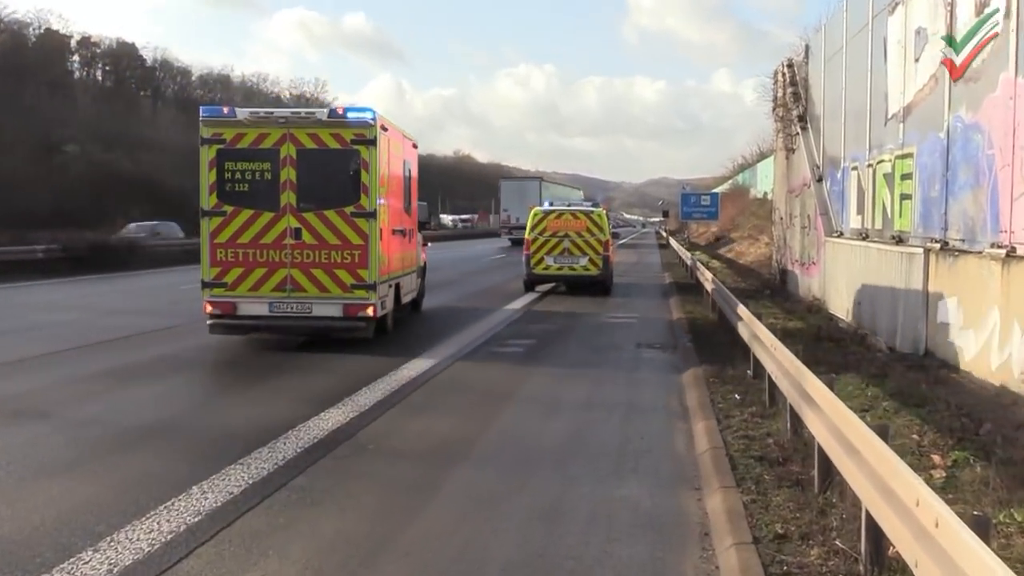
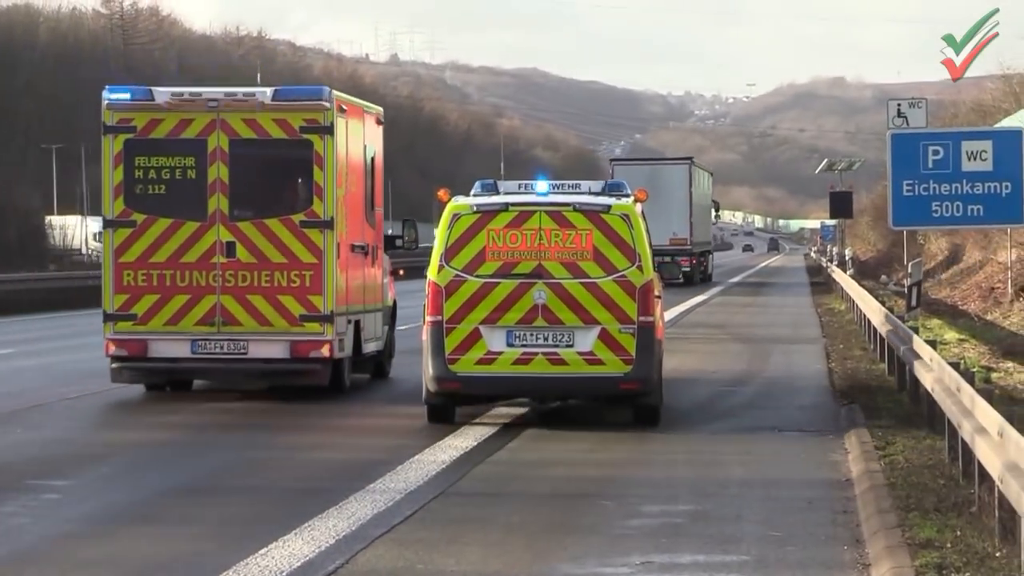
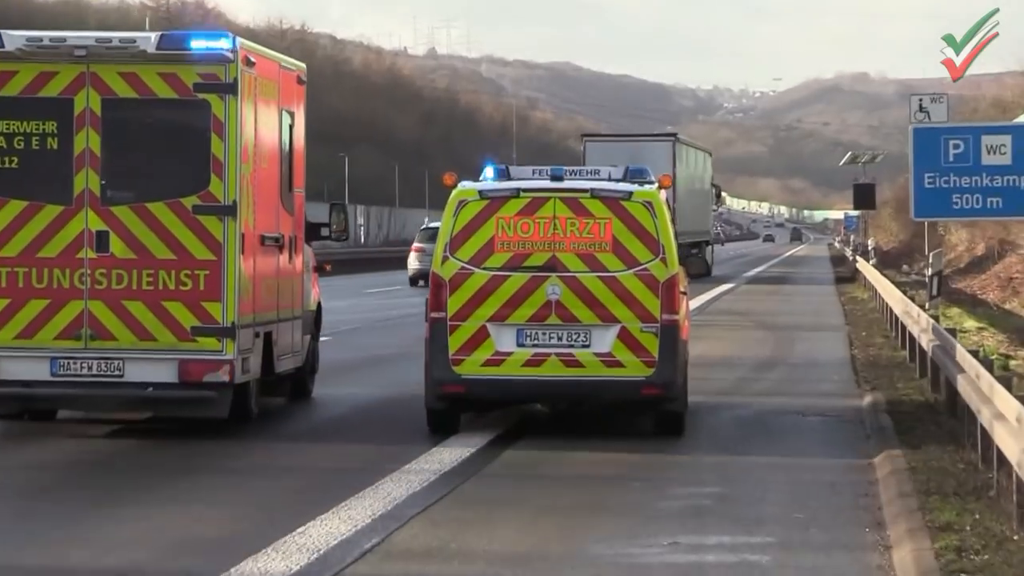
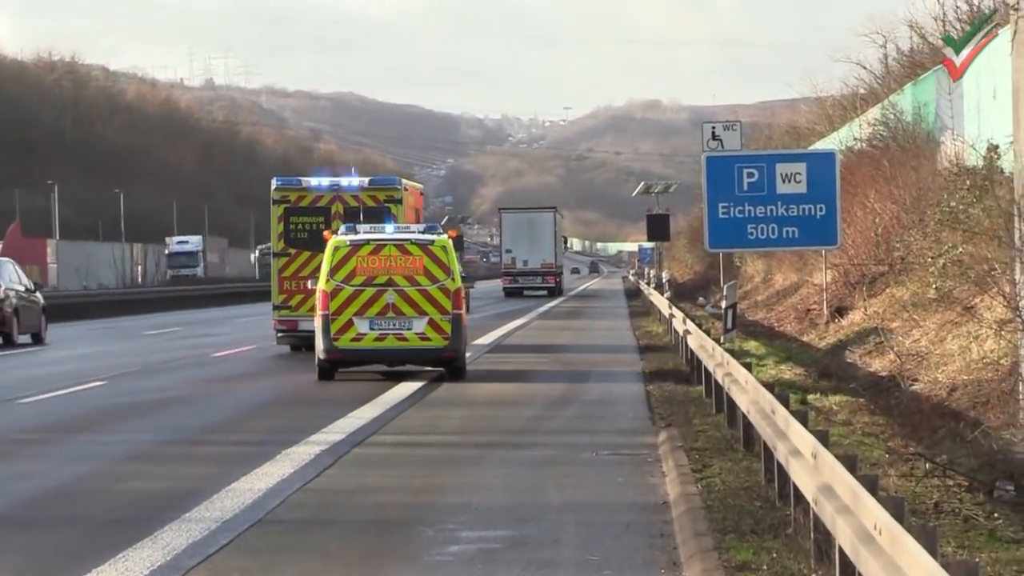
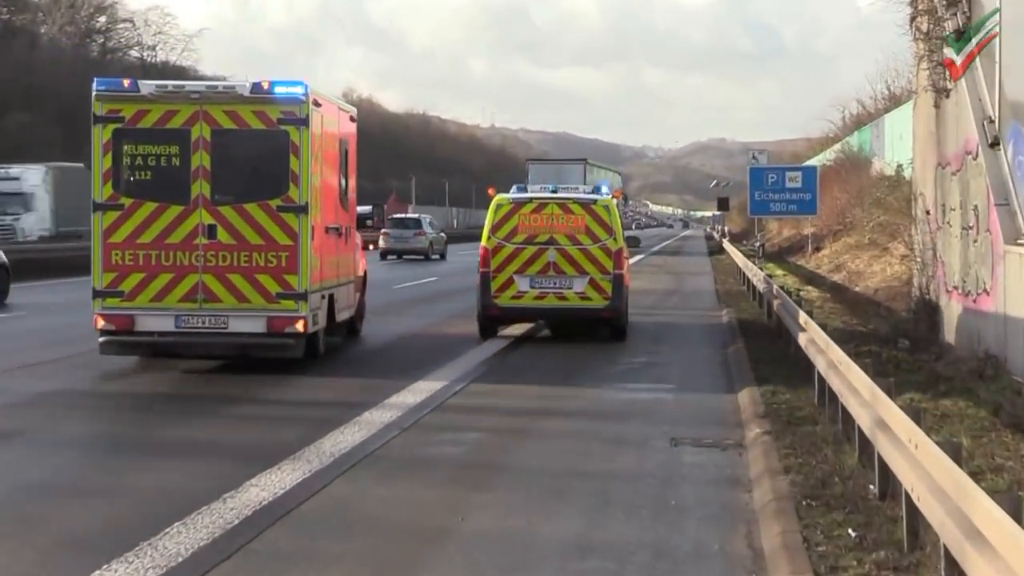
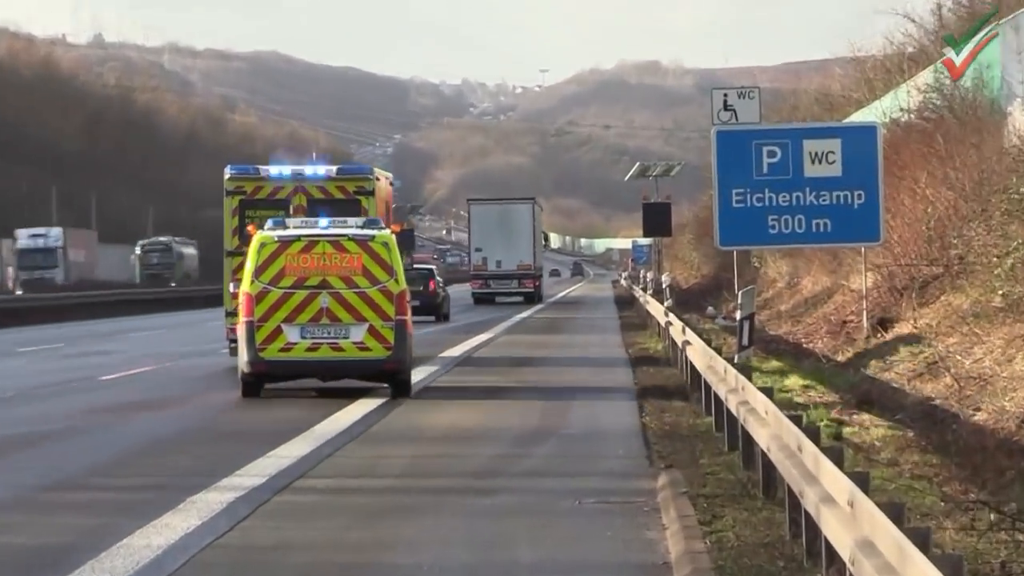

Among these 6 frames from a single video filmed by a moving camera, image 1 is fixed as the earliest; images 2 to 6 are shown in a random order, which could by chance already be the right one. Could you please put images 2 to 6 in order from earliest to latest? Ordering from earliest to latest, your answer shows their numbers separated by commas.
5, 3, 2, 4, 6
